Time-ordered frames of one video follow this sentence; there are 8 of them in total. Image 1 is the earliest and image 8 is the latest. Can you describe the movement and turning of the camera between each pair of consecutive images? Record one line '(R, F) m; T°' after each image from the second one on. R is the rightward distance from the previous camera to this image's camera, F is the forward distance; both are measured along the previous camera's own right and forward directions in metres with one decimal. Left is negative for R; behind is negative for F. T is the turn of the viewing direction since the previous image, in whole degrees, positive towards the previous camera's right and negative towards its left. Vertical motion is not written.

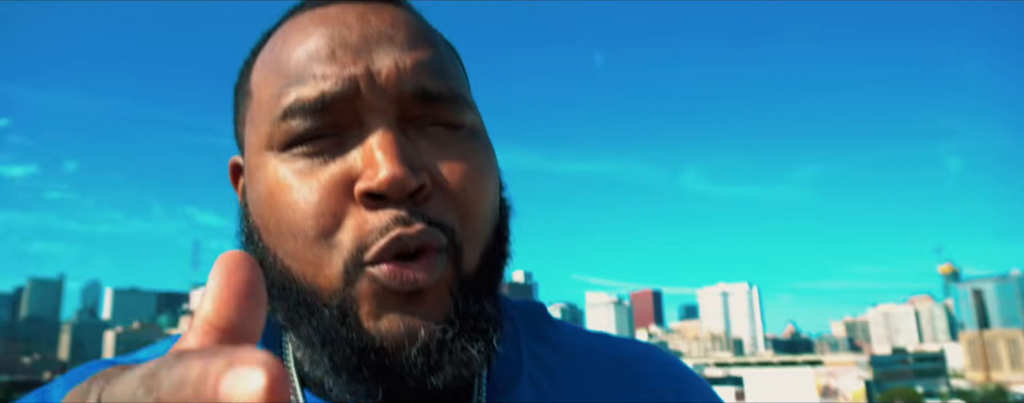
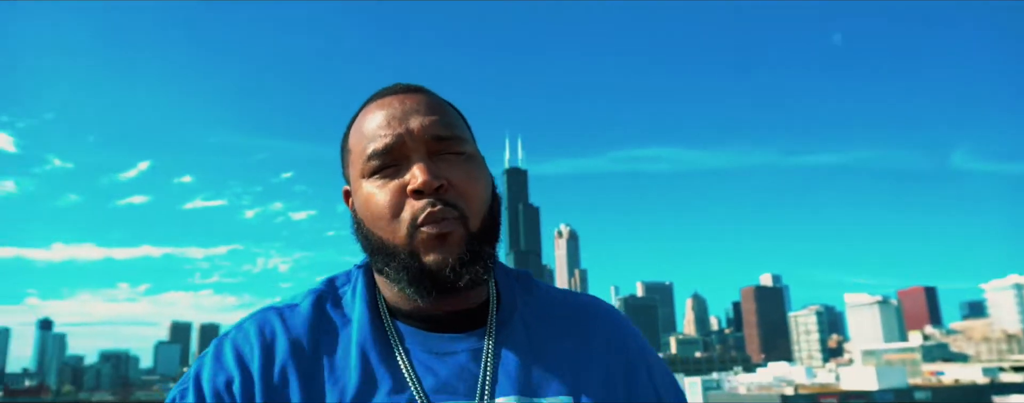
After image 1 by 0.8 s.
(+1.1, -1.3) m; -20°
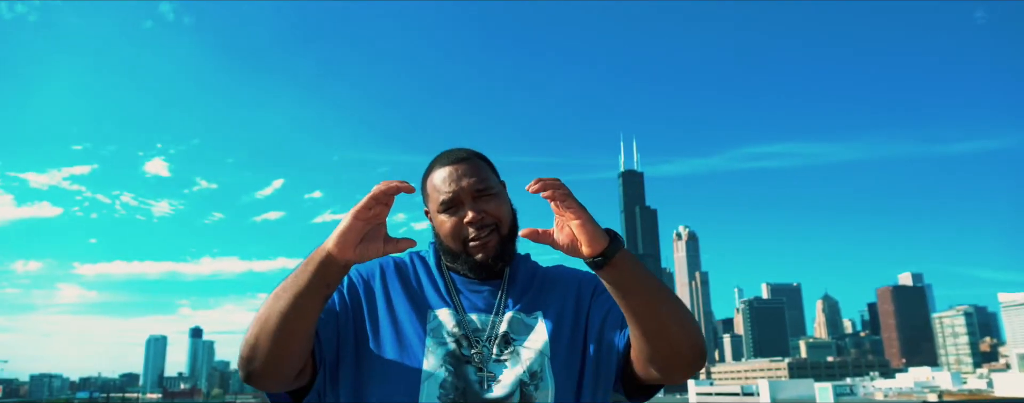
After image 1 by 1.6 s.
(+0.5, -0.4) m; -10°
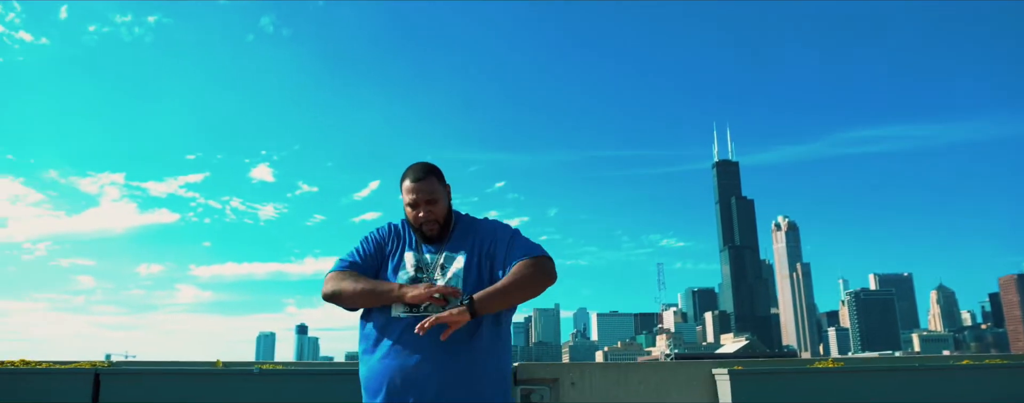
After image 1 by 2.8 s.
(+0.3, -0.3) m; -7°
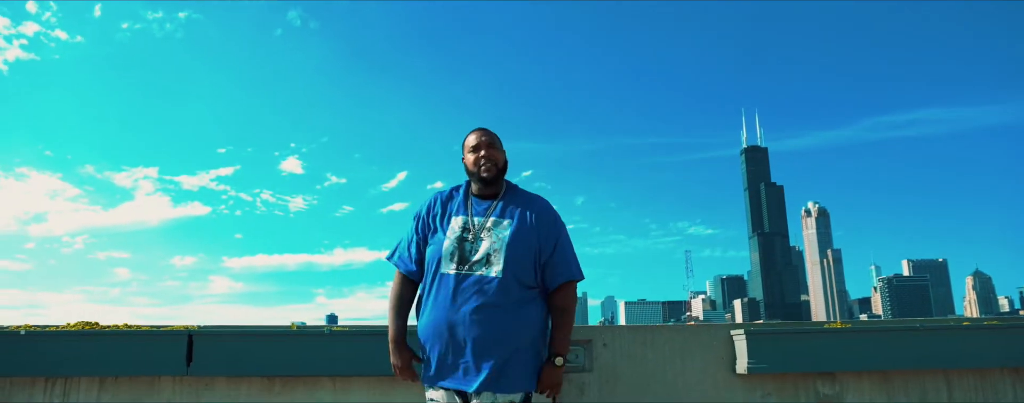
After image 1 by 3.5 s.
(0.0, -0.4) m; -2°
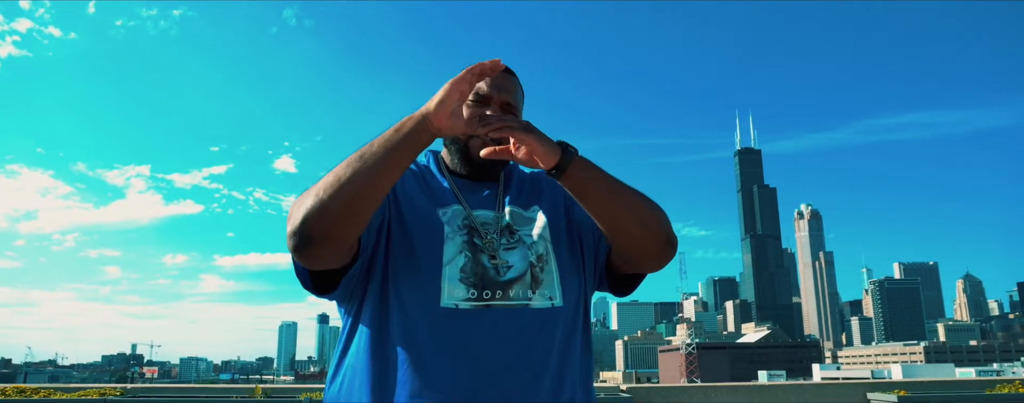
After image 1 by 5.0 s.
(+0.1, +0.6) m; +1°
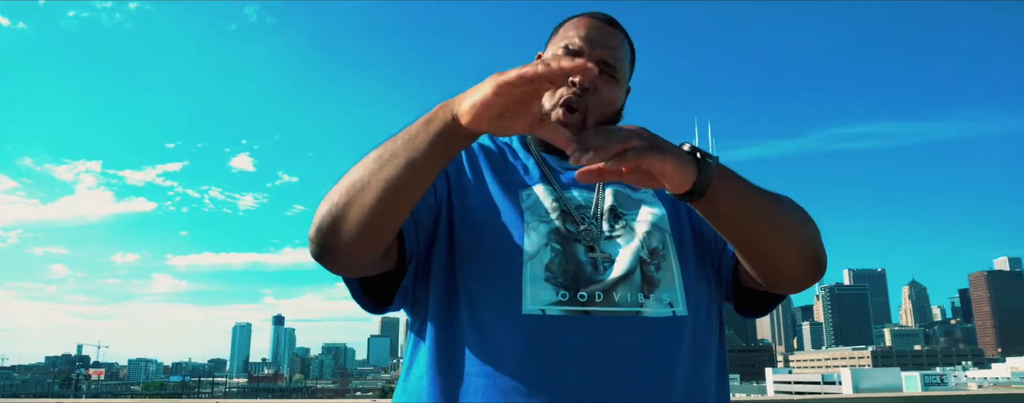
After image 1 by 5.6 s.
(0.0, 0.0) m; +3°
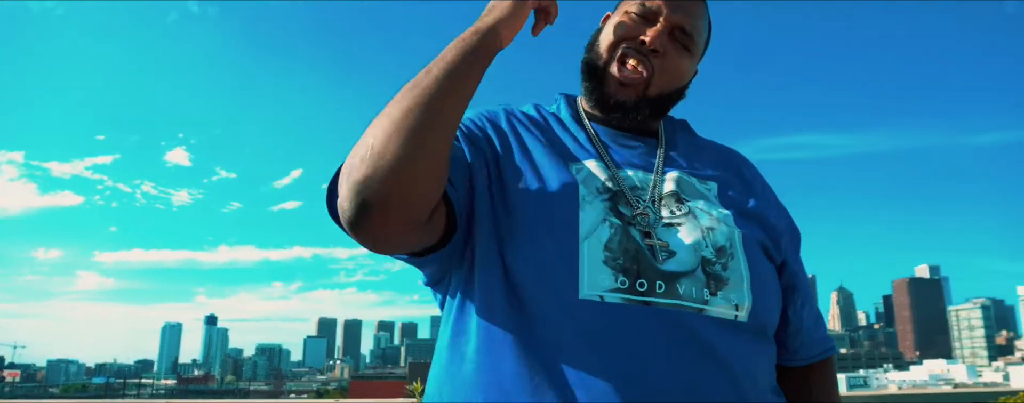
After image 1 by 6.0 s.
(0.0, +0.3) m; +5°
